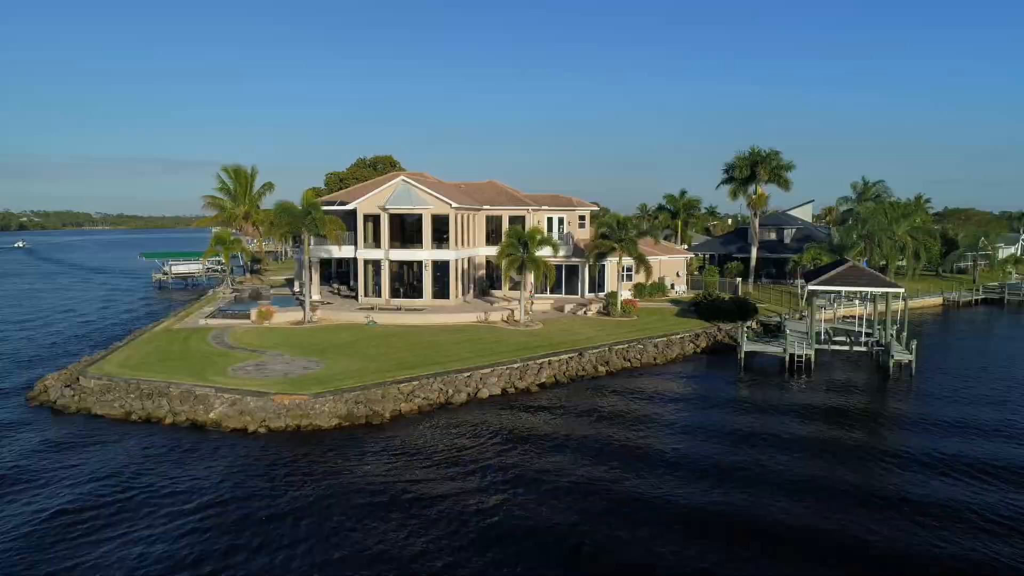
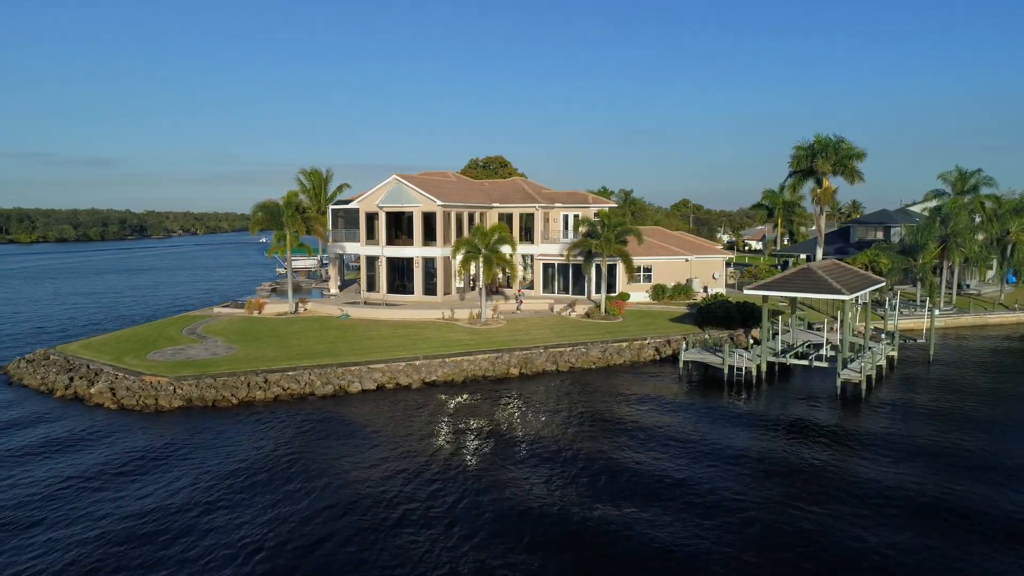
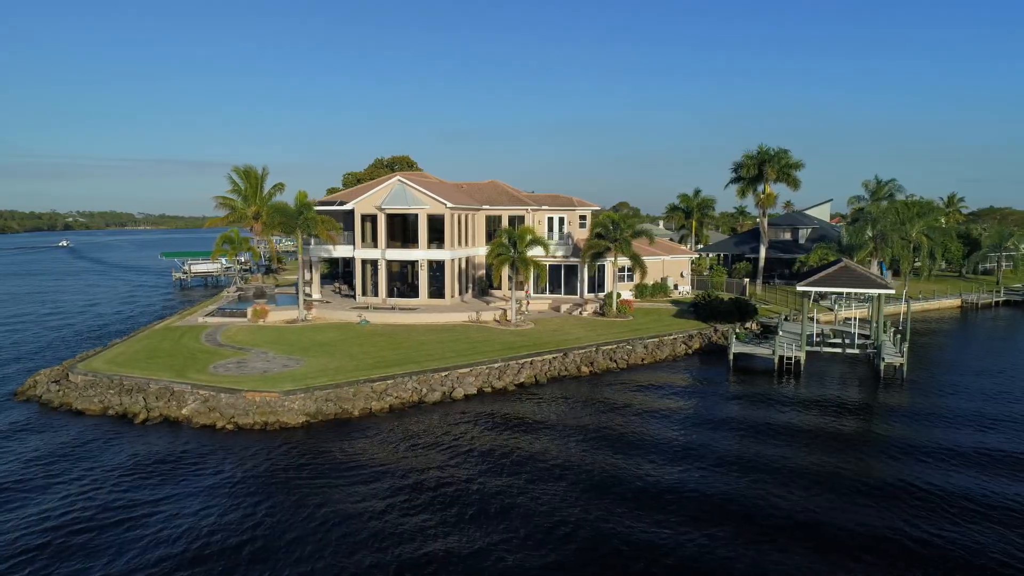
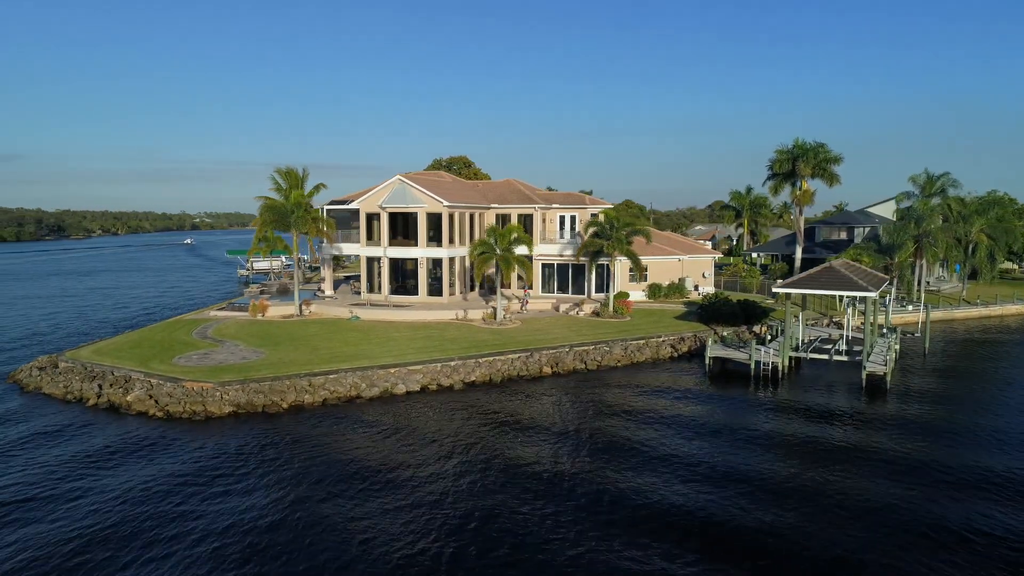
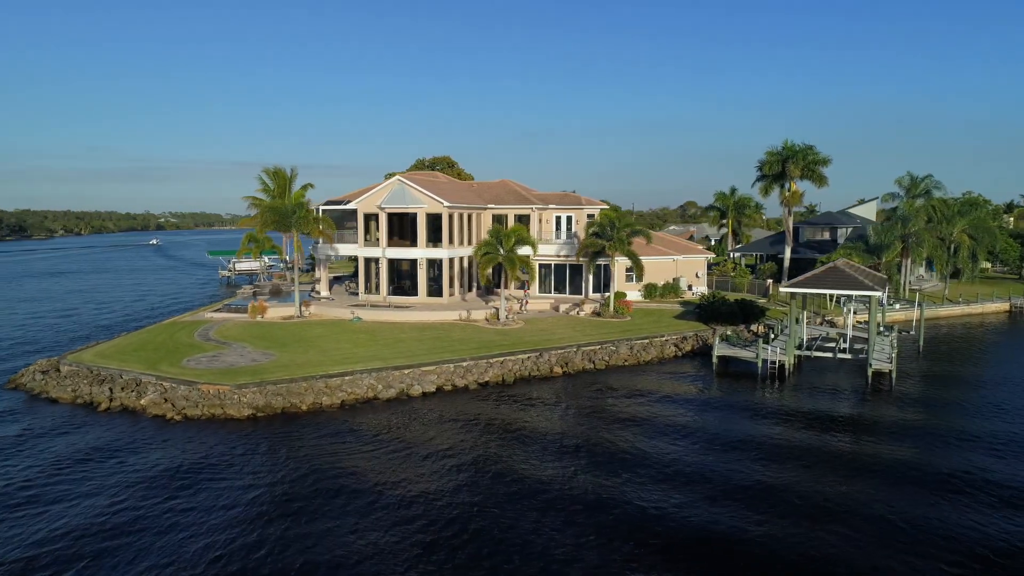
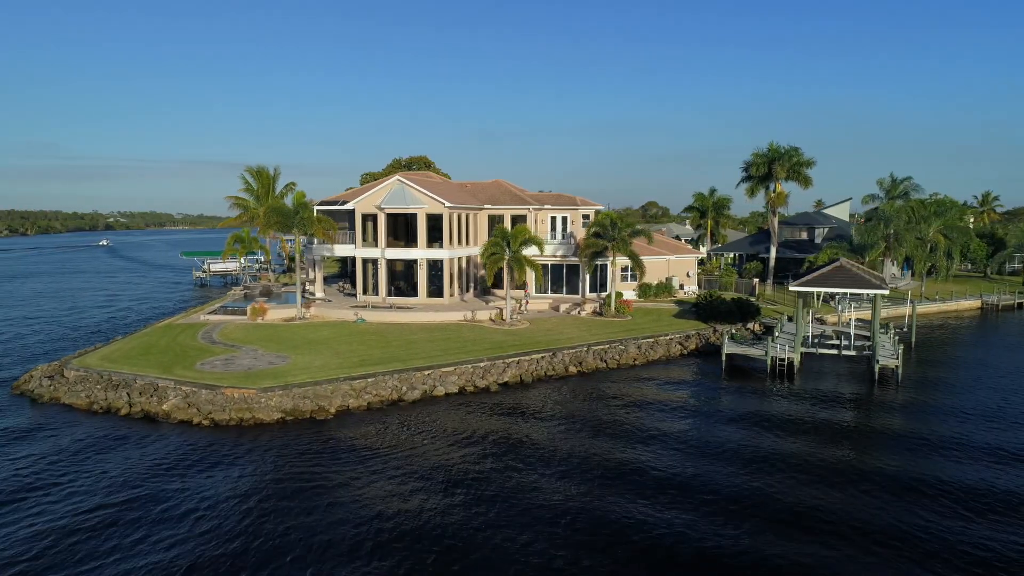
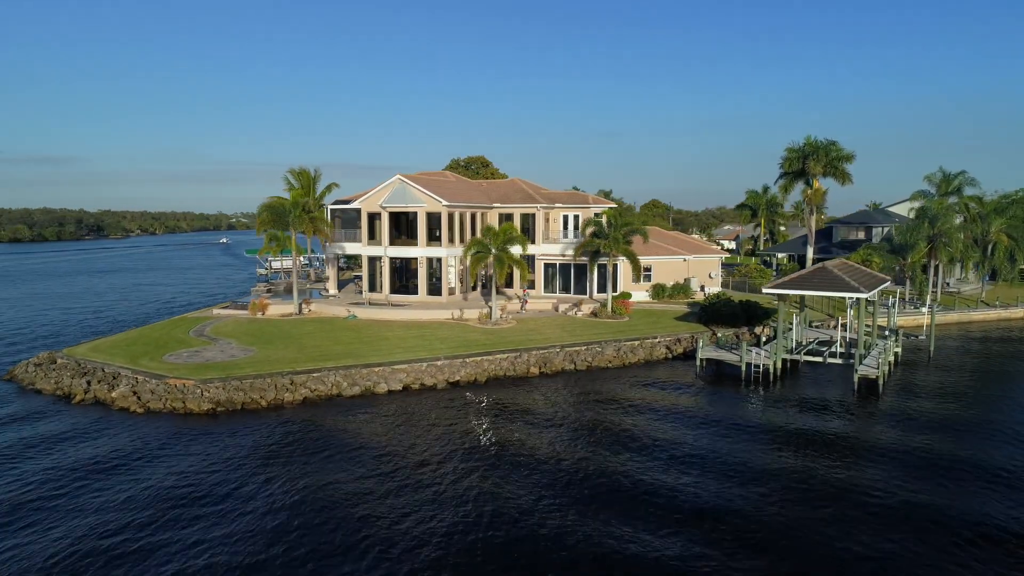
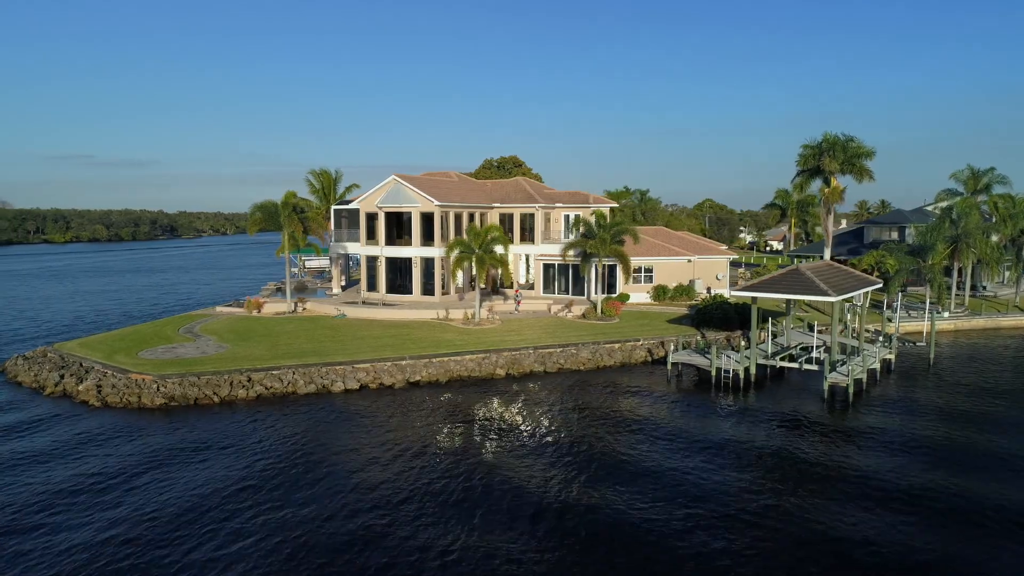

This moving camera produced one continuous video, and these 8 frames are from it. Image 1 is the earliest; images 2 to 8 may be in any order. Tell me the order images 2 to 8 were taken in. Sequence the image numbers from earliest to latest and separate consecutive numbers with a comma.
3, 6, 5, 4, 7, 2, 8
